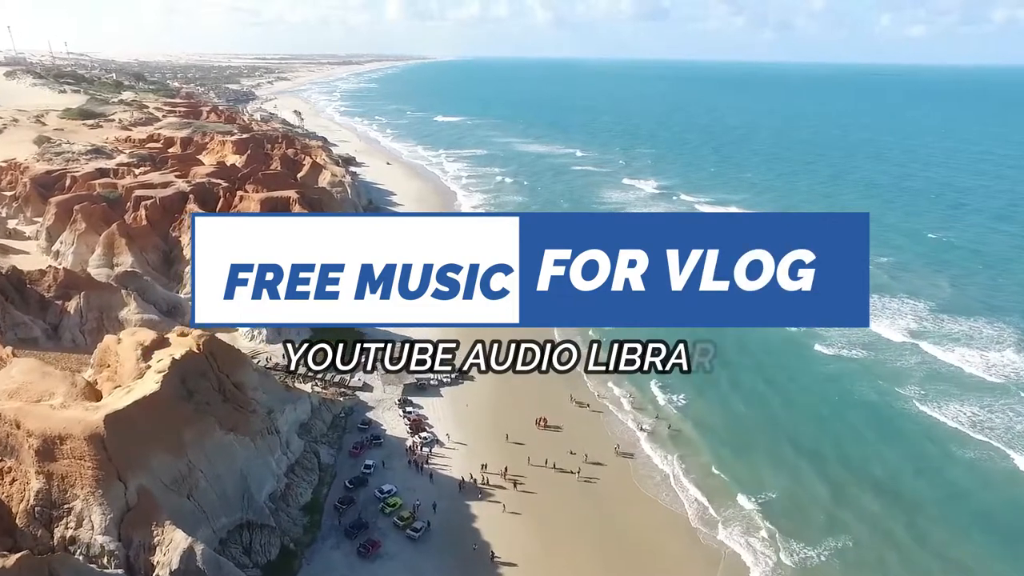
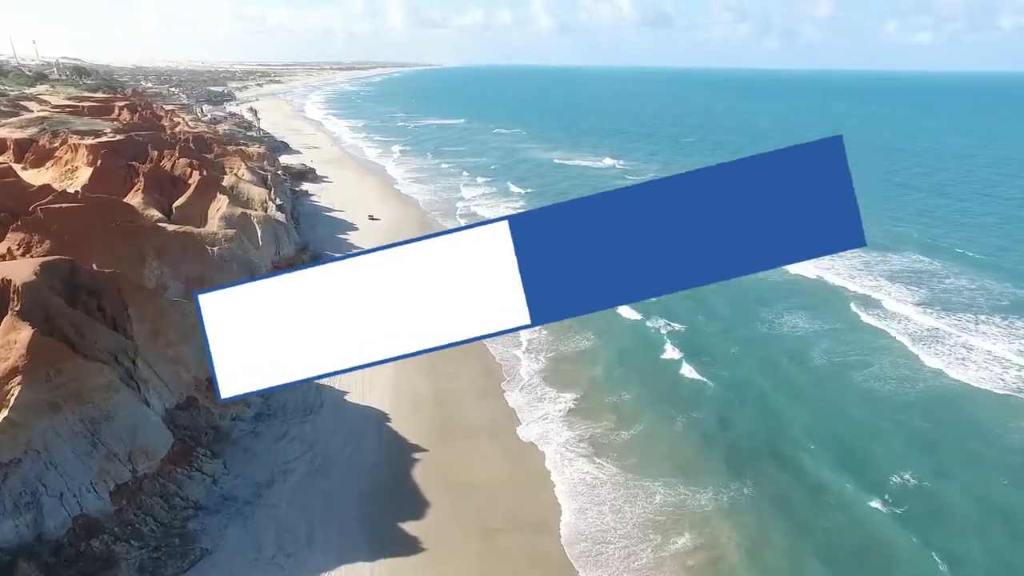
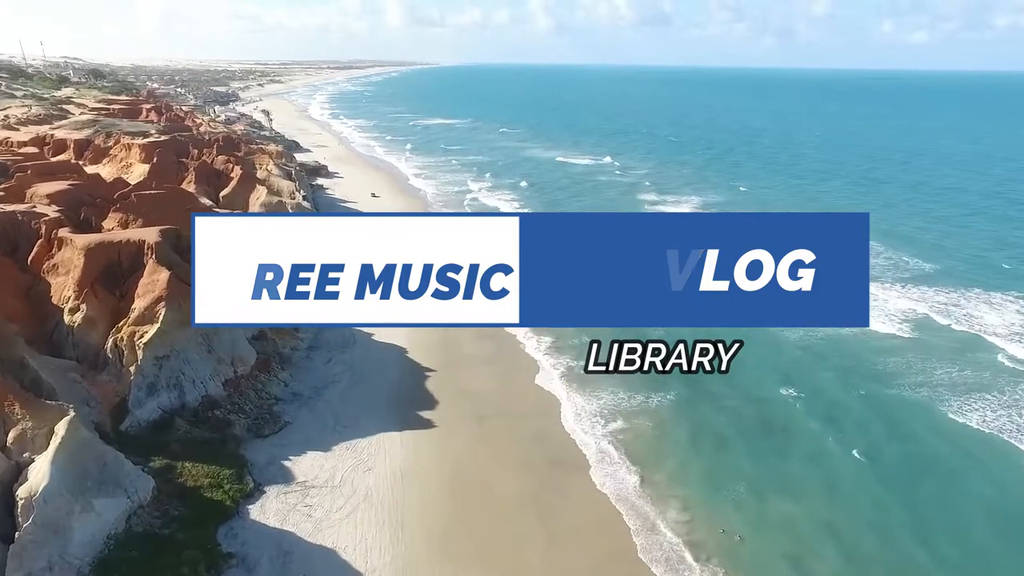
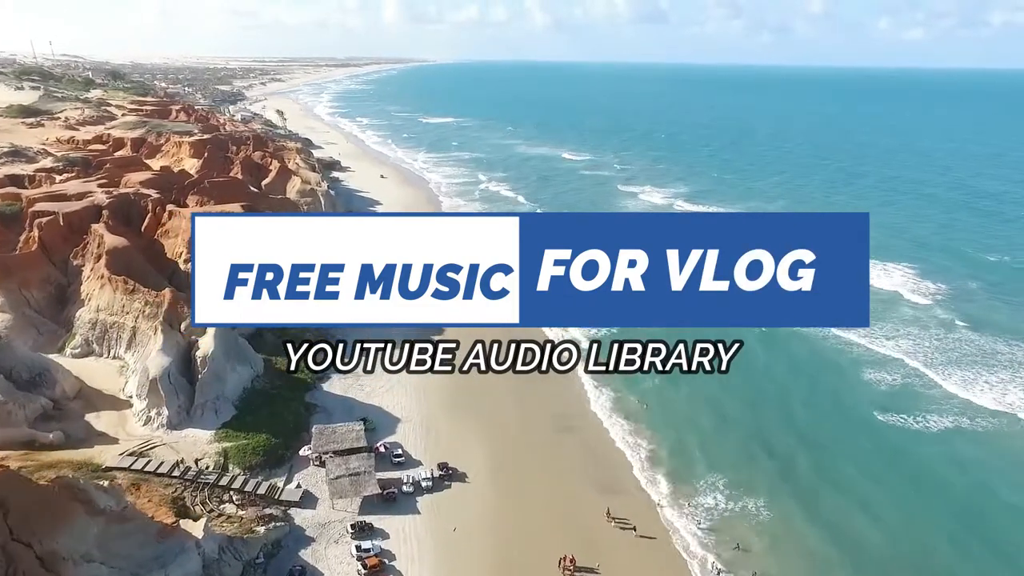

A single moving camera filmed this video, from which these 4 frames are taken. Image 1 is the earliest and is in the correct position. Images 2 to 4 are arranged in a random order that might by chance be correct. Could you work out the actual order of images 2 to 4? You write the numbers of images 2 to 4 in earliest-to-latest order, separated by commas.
4, 3, 2
